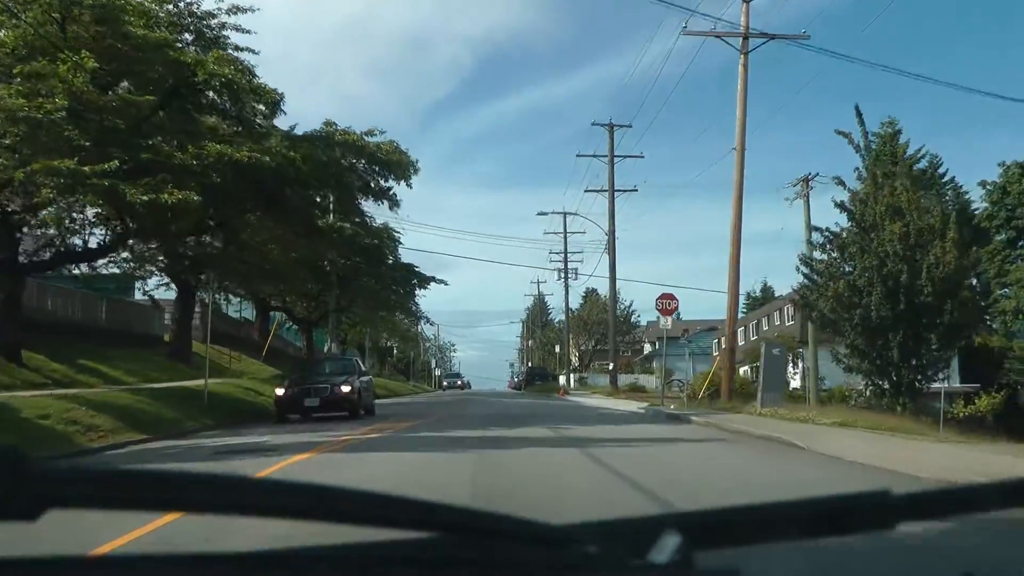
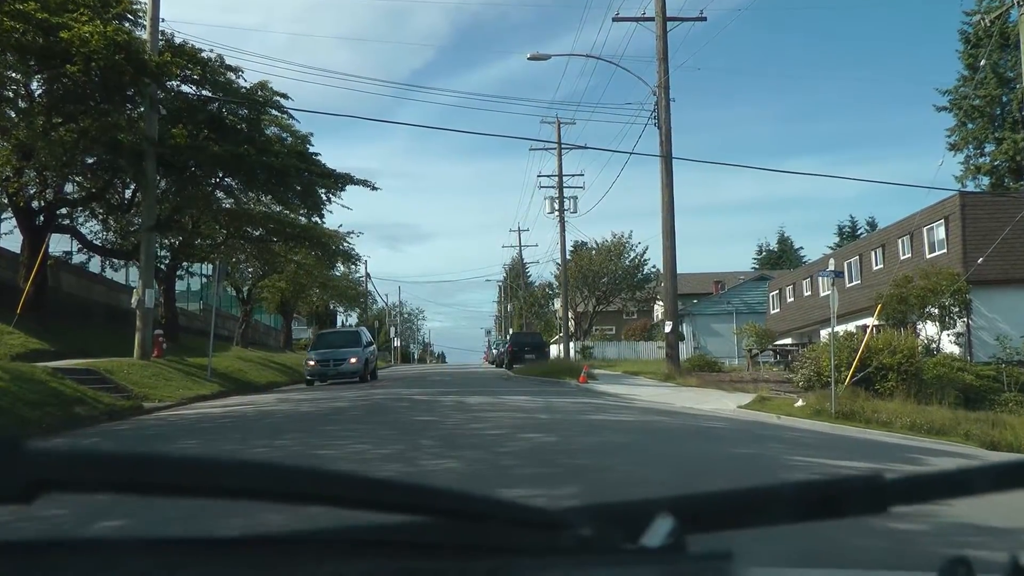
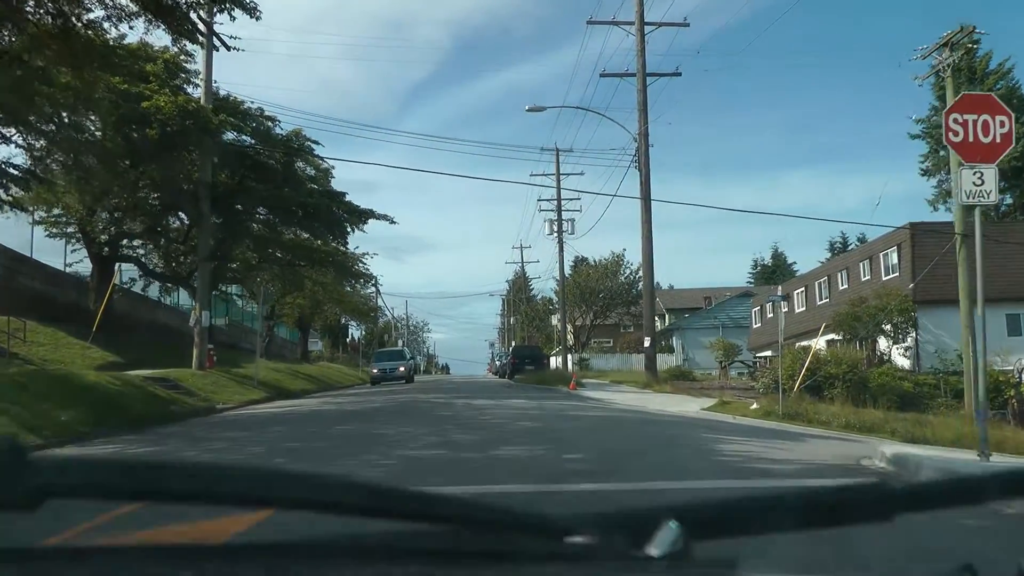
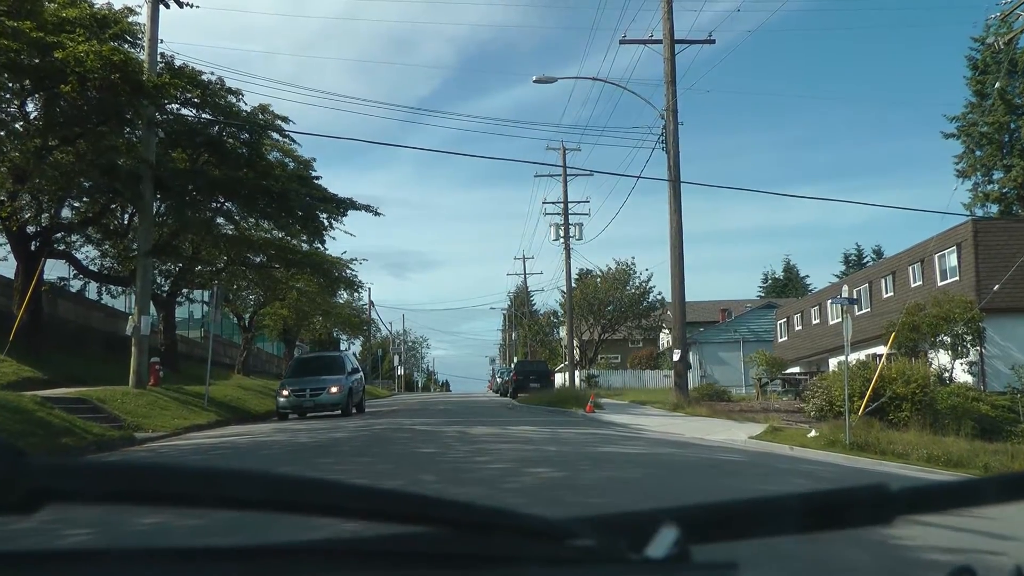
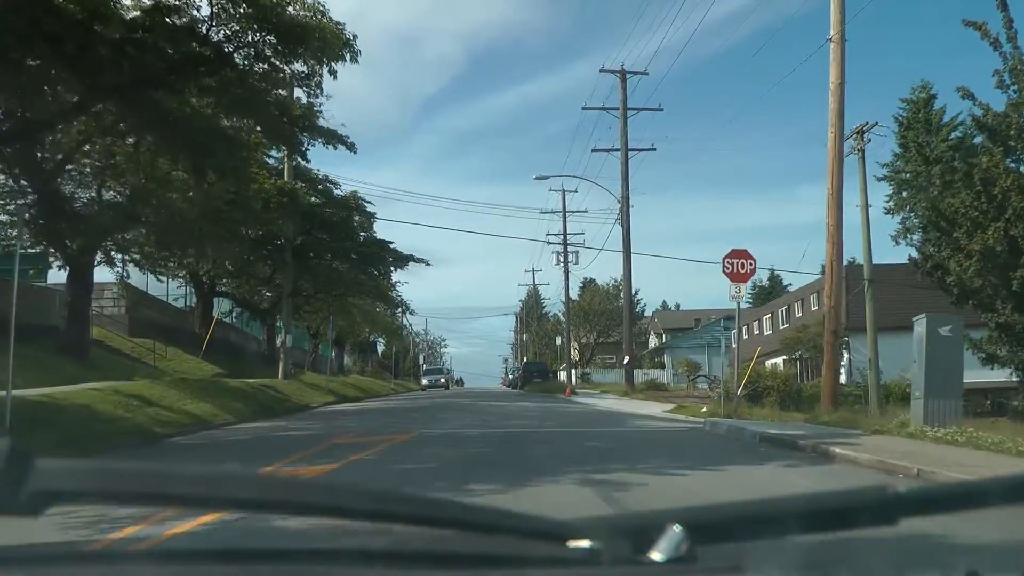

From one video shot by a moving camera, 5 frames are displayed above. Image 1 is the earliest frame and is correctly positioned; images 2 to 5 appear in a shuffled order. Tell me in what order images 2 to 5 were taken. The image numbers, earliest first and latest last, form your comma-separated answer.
5, 3, 2, 4
